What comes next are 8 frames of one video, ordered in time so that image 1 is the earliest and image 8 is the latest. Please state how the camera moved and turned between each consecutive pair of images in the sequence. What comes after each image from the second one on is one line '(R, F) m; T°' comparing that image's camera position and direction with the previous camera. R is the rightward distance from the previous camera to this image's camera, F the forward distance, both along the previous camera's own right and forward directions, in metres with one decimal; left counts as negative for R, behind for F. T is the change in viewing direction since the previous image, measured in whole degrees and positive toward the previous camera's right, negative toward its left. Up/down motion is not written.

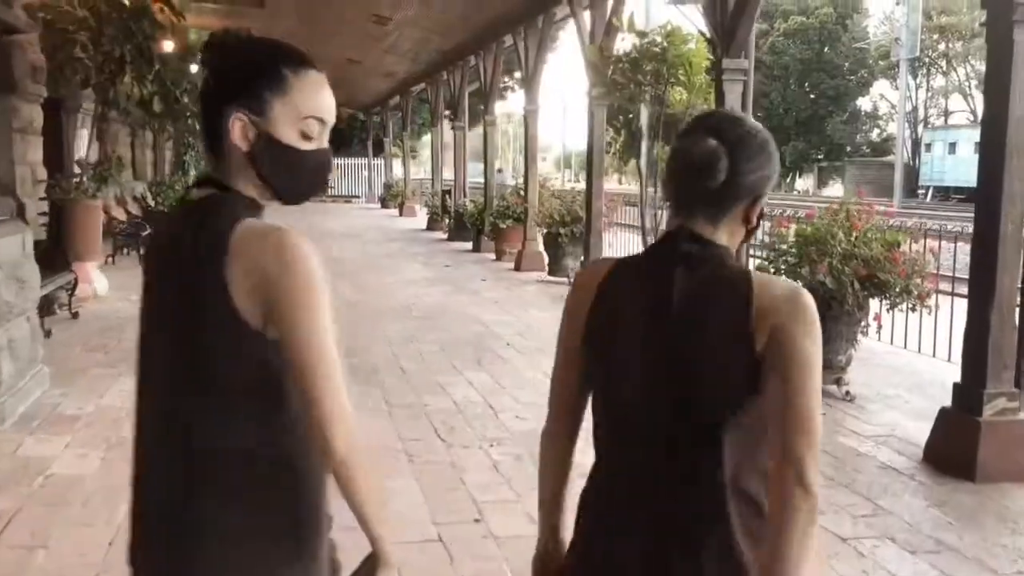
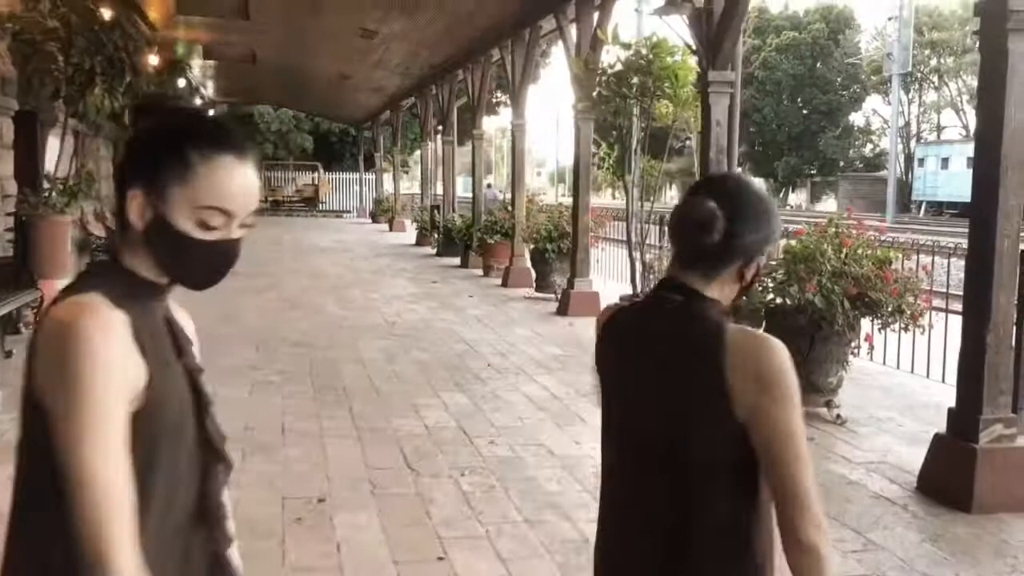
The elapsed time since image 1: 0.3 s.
(+0.1, +0.2) m; 0°
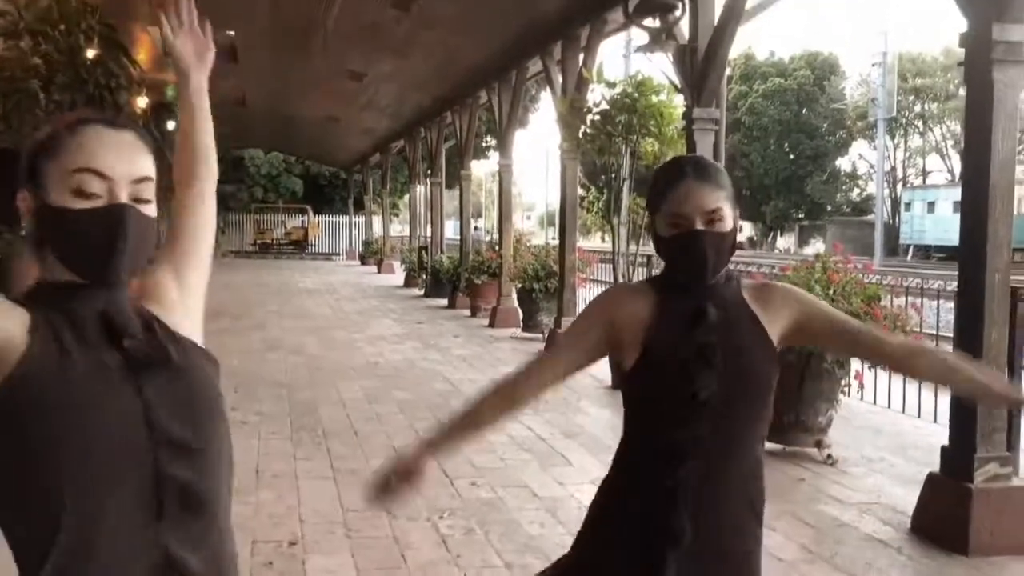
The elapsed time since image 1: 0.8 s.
(0.0, +0.1) m; +1°
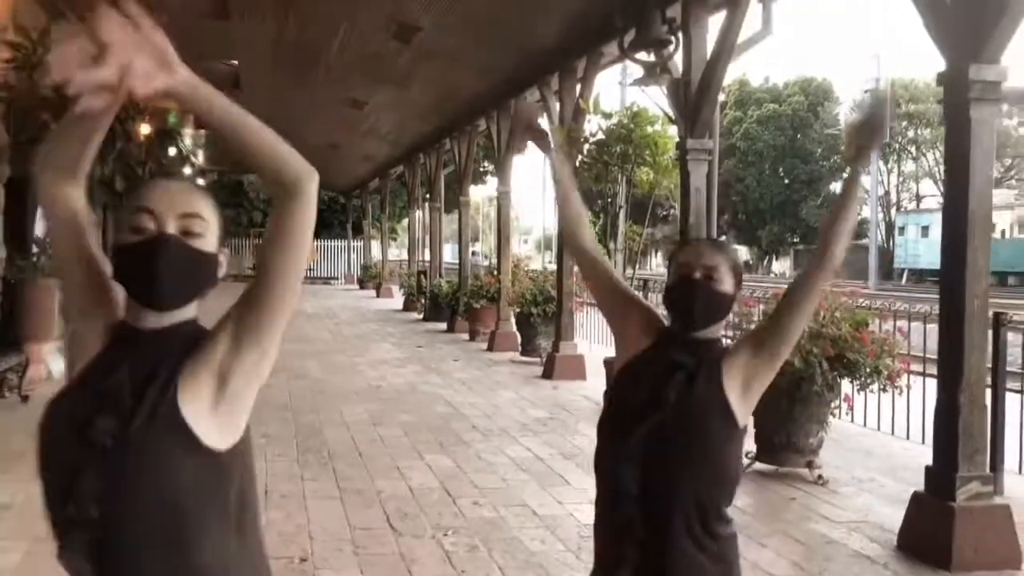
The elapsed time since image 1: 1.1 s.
(0.0, -0.2) m; 0°
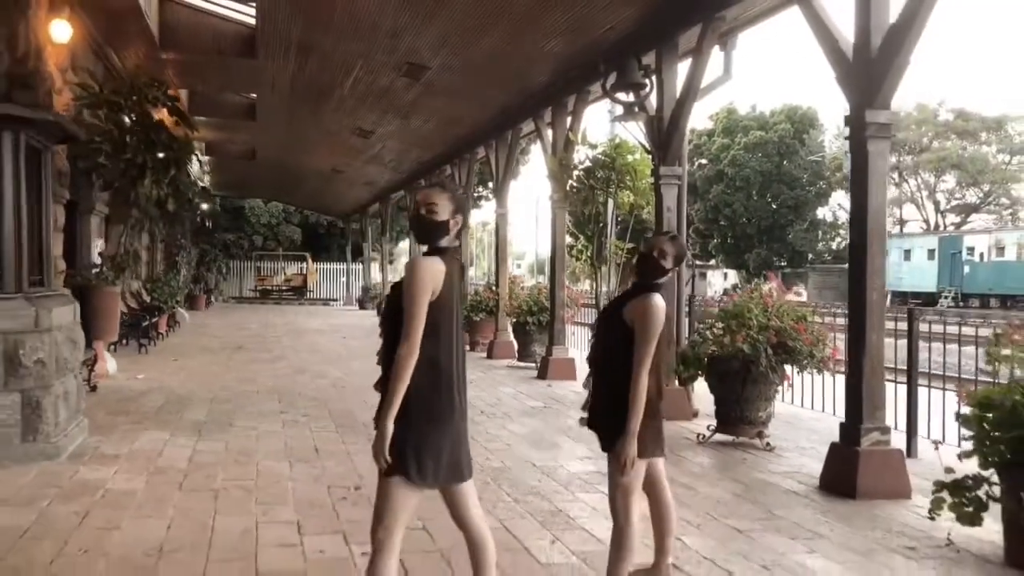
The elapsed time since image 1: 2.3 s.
(-0.1, -1.1) m; 0°
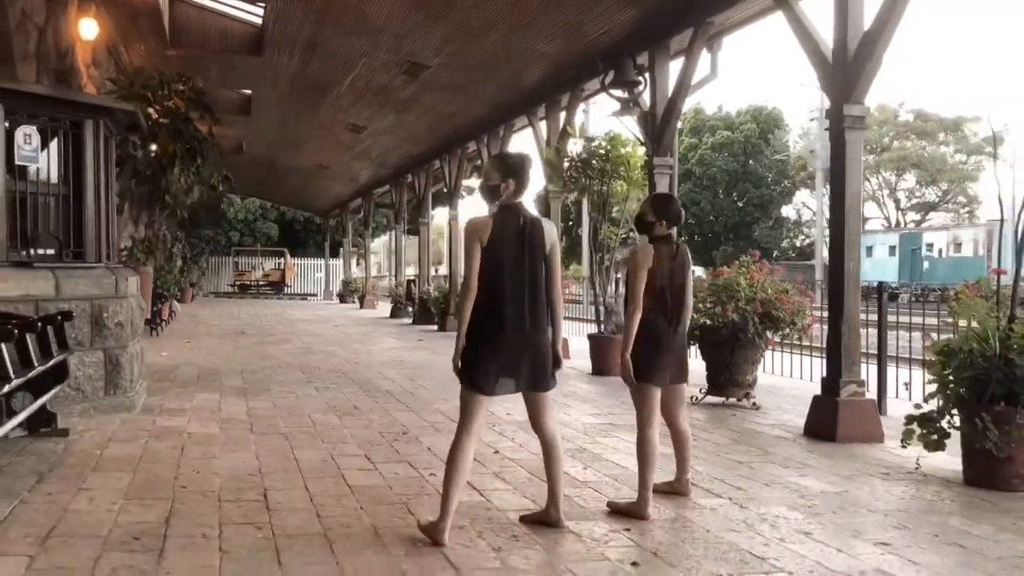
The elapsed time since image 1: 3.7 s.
(-0.3, -0.6) m; +2°
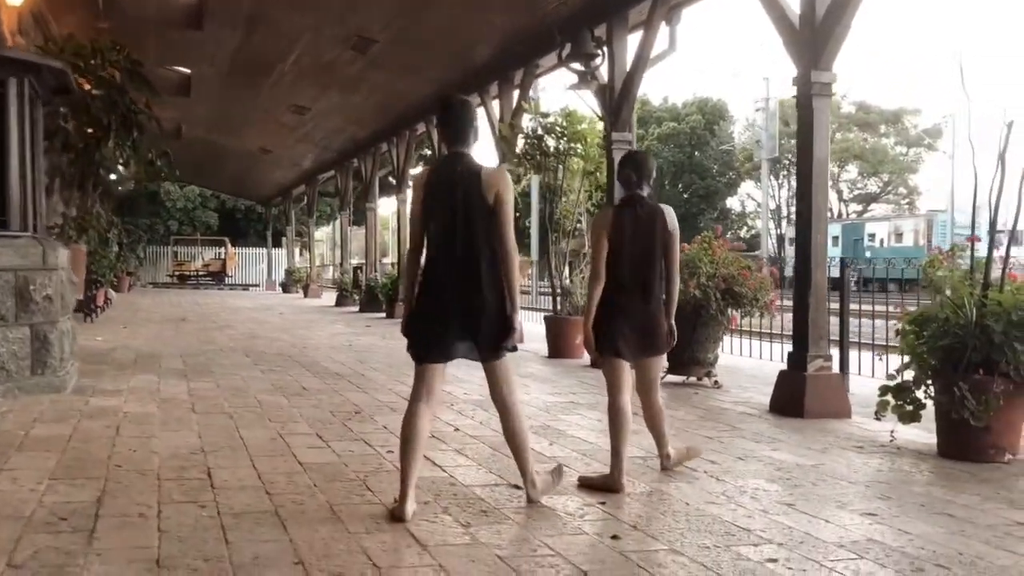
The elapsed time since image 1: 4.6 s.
(-0.1, +0.2) m; +3°
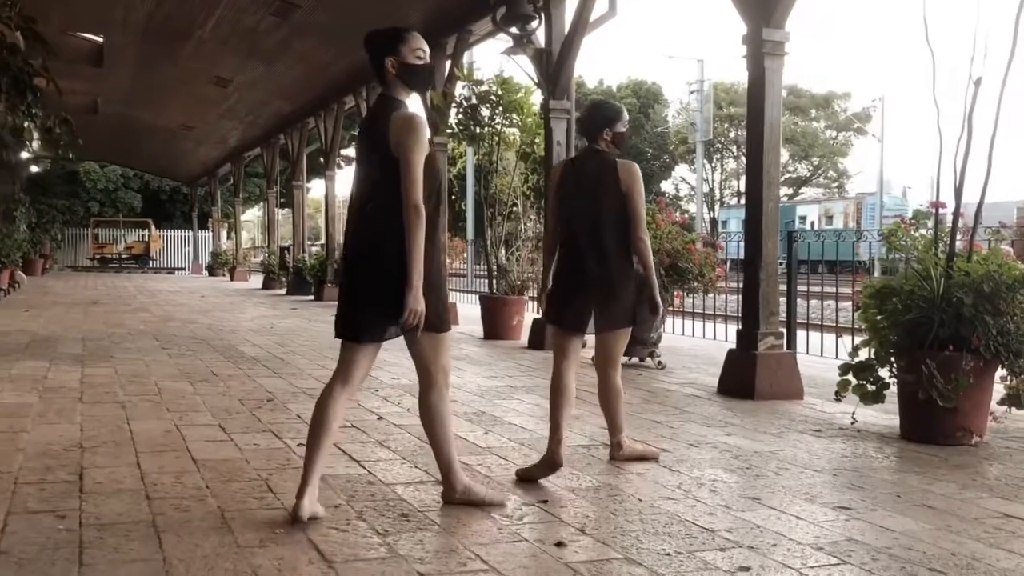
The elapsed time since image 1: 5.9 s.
(0.0, +0.4) m; +4°
